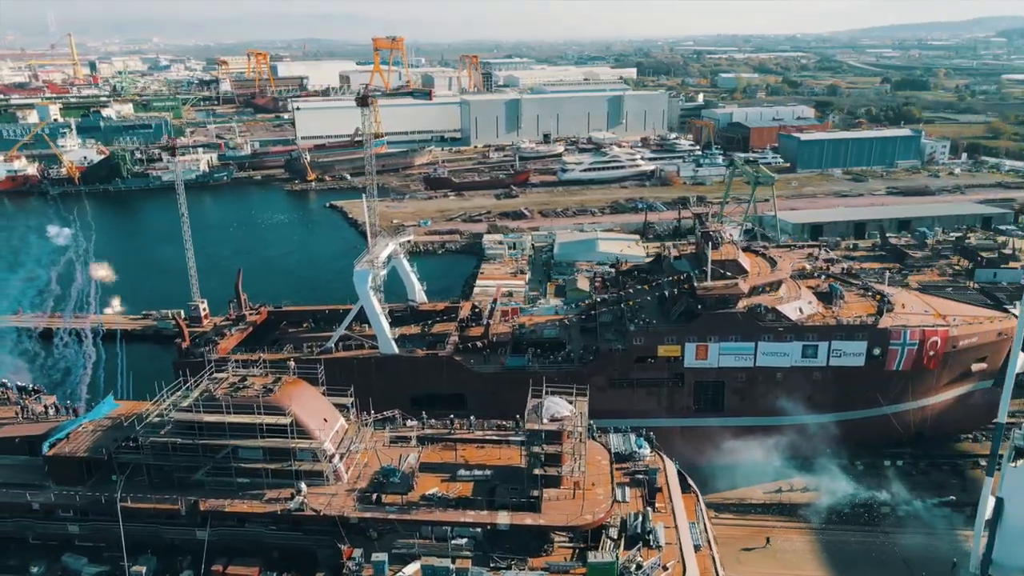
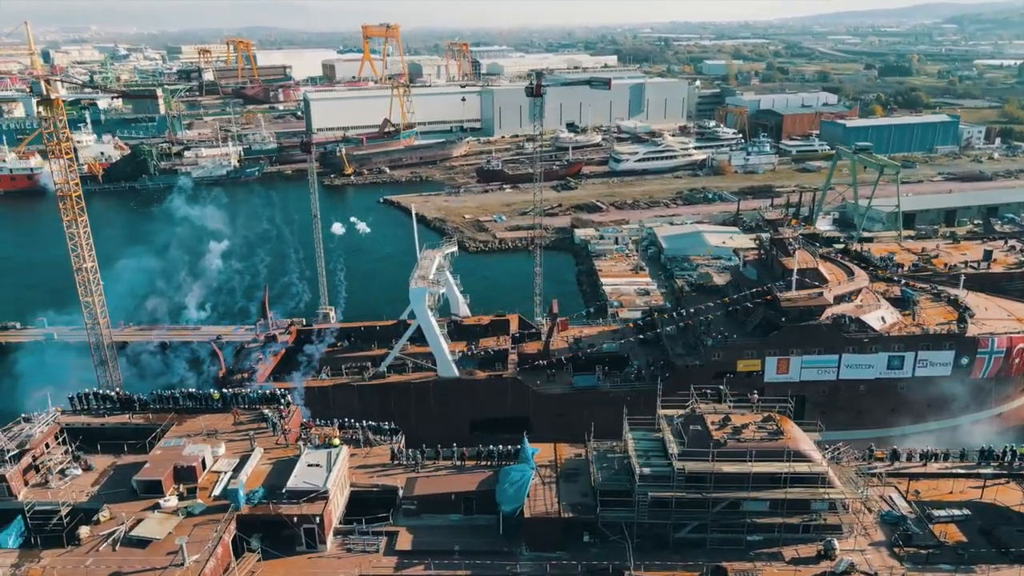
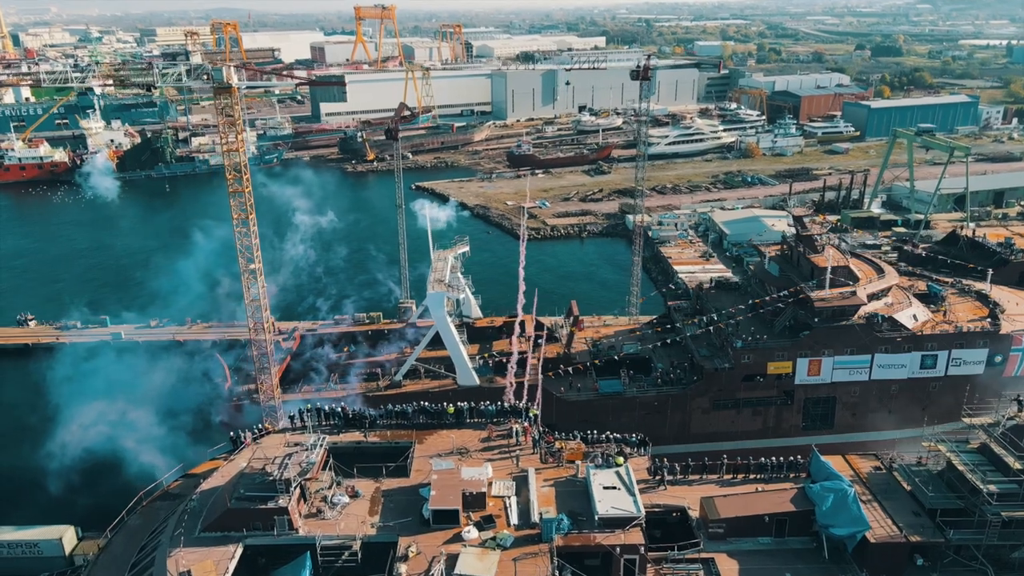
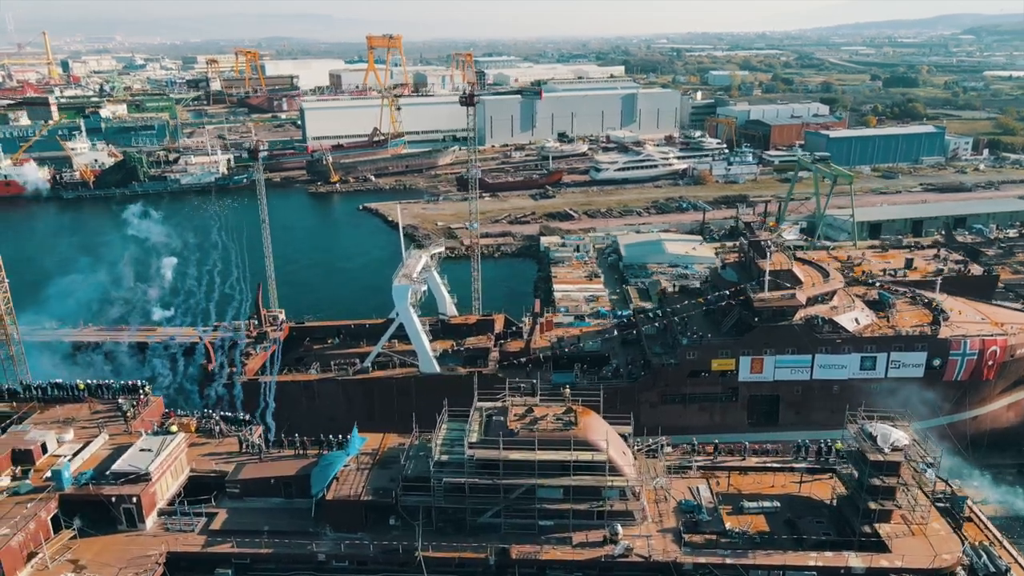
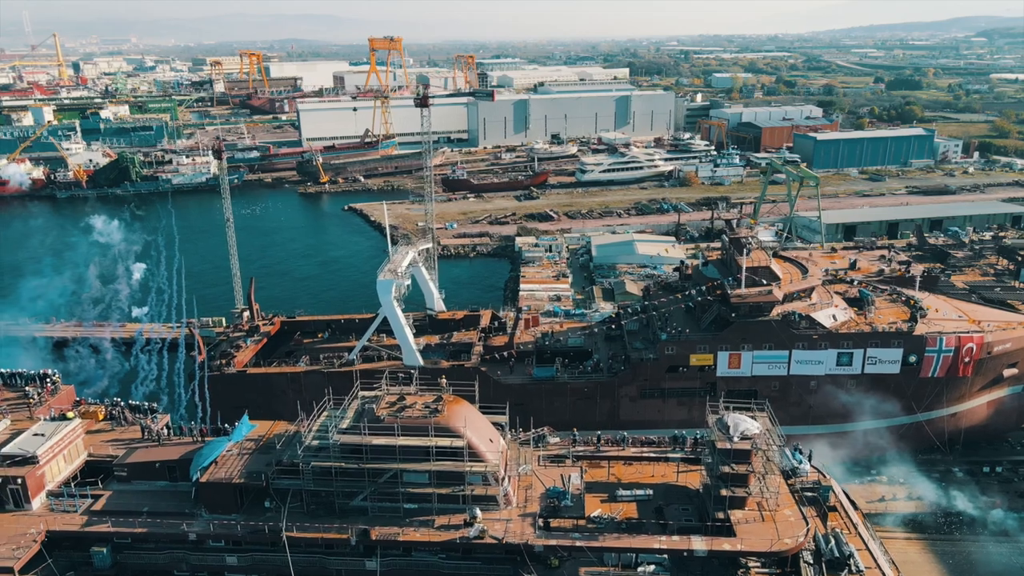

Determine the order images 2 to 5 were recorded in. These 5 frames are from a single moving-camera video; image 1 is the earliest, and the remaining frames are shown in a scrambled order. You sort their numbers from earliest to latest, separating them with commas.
5, 4, 2, 3
